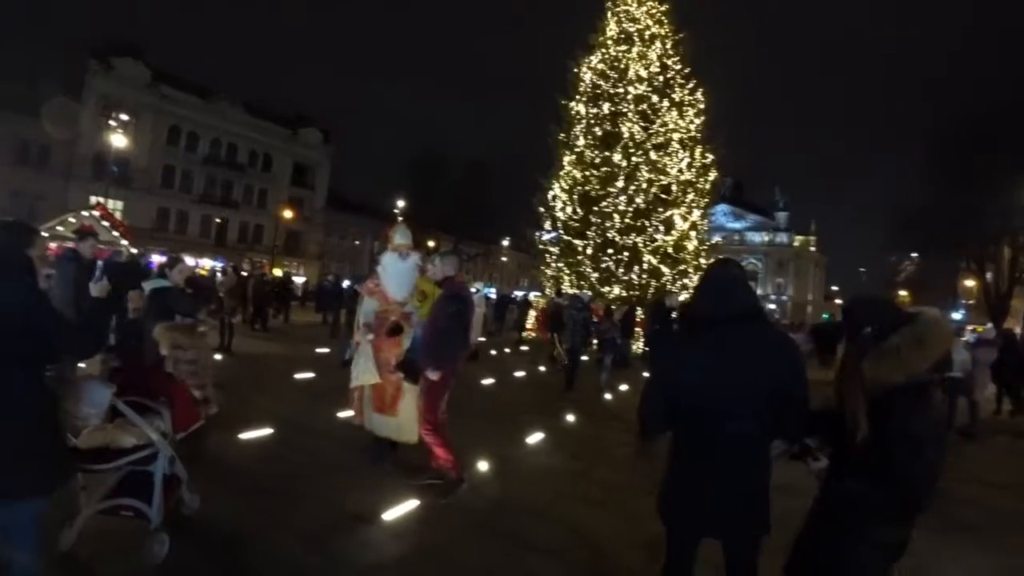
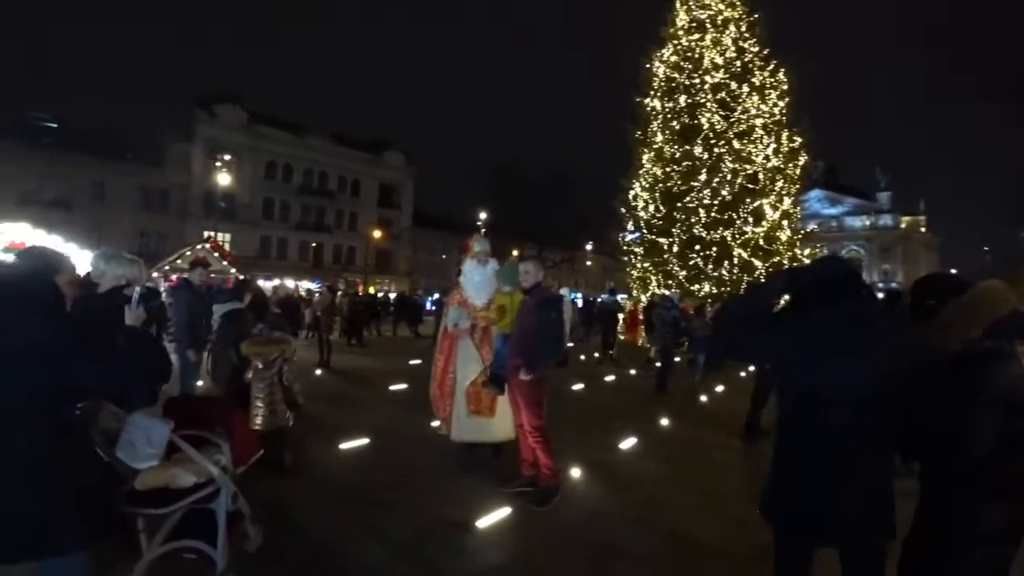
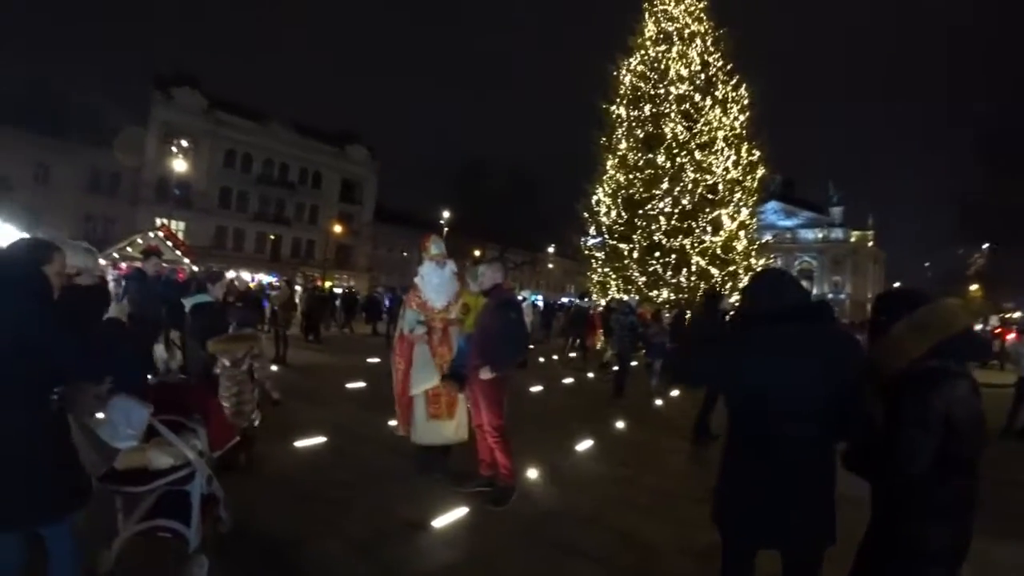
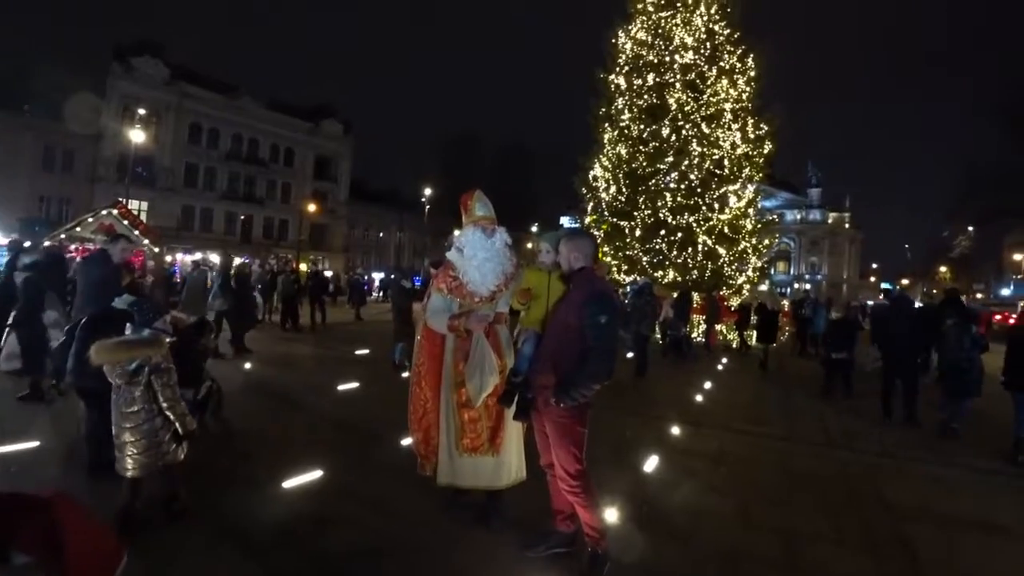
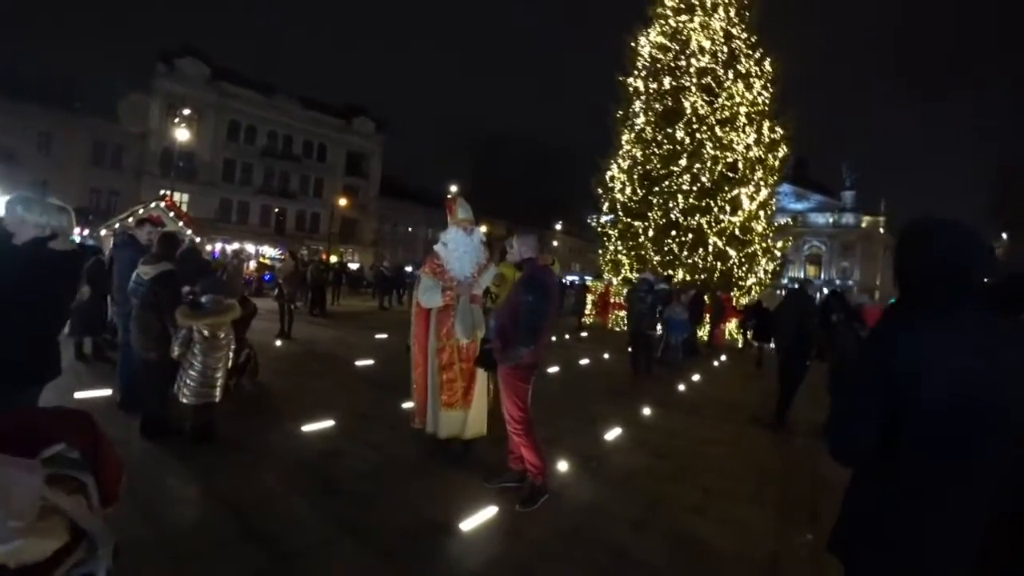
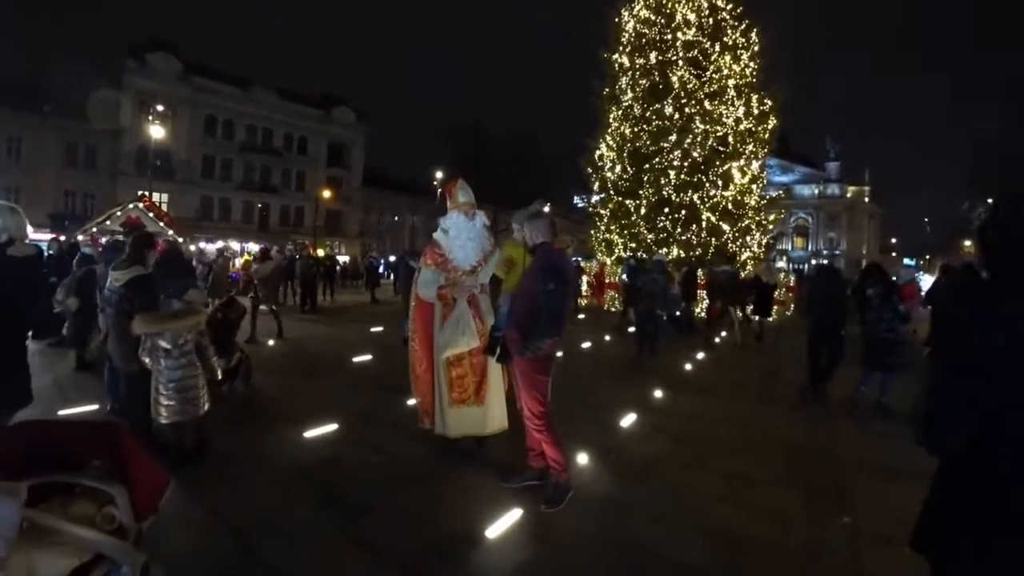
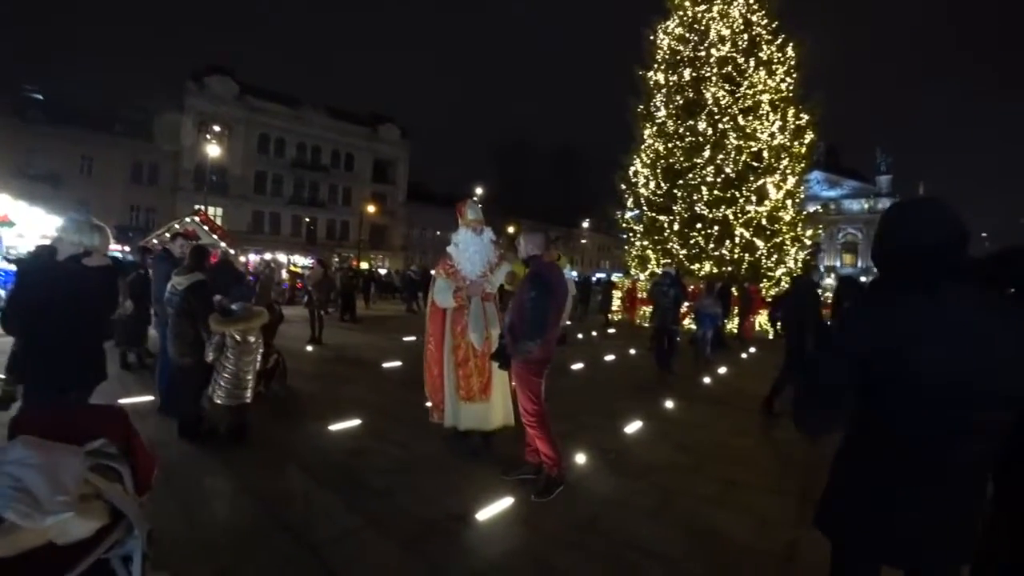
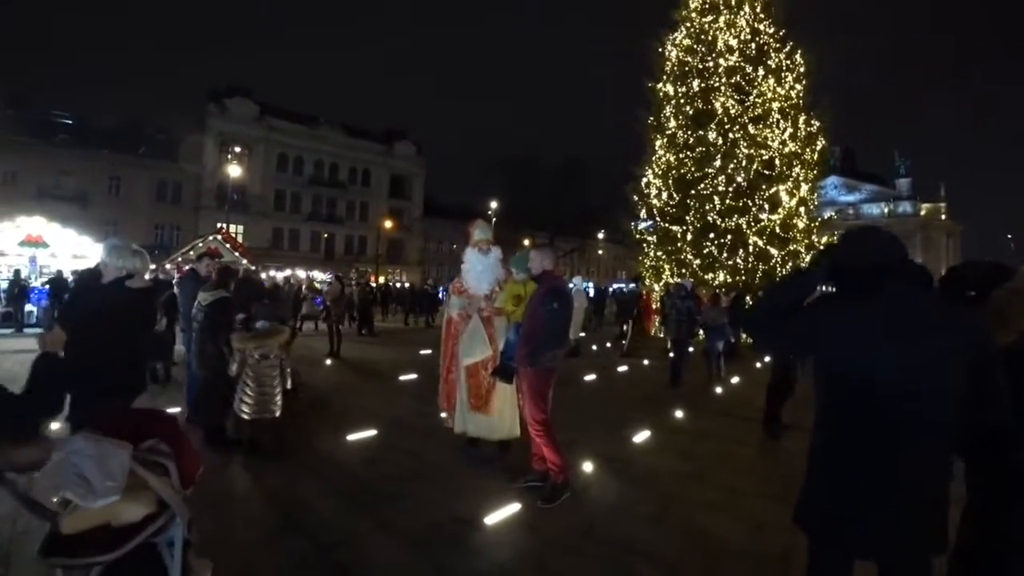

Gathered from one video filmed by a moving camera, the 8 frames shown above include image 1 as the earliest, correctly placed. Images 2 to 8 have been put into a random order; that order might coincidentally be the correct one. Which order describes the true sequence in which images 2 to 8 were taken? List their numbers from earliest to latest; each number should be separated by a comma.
3, 2, 8, 7, 5, 6, 4
